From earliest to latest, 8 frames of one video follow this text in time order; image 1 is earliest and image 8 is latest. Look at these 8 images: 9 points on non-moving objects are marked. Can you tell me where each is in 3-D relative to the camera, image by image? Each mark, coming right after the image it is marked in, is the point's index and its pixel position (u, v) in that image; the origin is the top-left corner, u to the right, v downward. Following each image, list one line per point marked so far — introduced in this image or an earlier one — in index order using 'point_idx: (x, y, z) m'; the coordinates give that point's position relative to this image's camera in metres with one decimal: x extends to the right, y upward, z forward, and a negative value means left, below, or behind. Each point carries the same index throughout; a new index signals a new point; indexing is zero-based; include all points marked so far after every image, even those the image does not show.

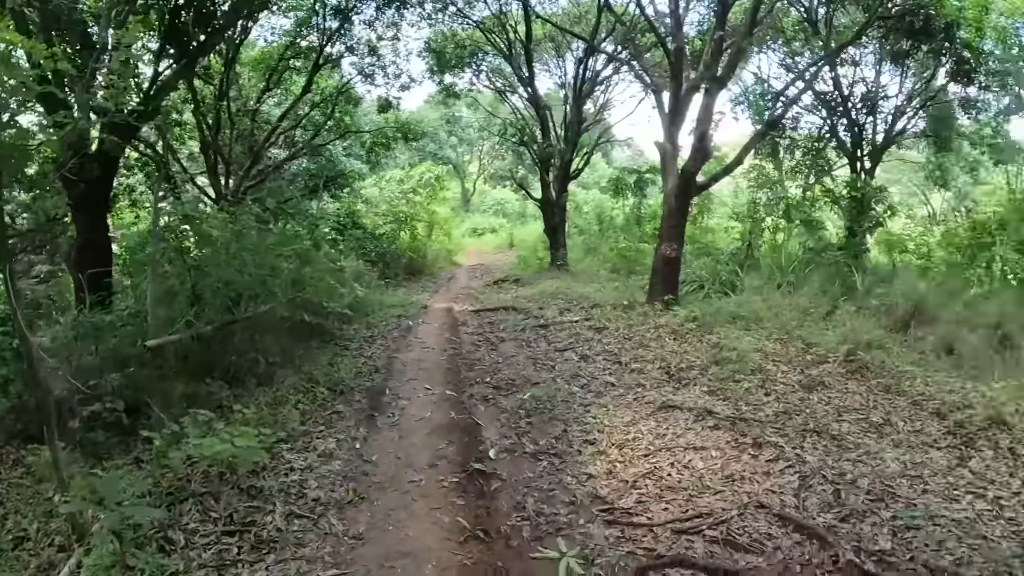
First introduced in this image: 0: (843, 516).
0: (+1.9, -1.4, +4.1) m
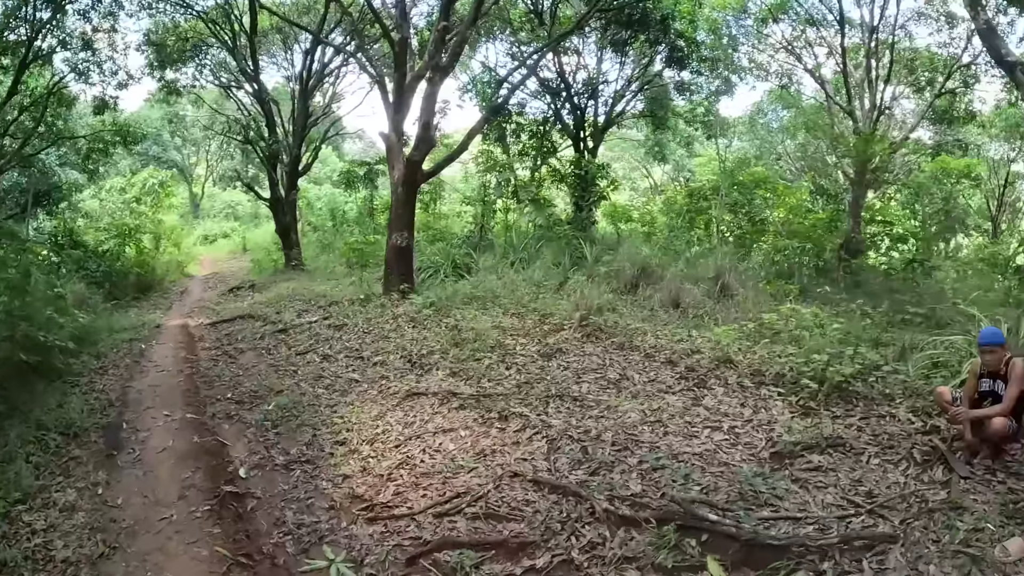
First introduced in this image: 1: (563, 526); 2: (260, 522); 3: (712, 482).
0: (+0.4, -1.2, +4.4) m
1: (+0.2, -1.3, +3.8) m
2: (-1.5, -1.4, +4.1) m
3: (+1.1, -1.2, +4.2) m
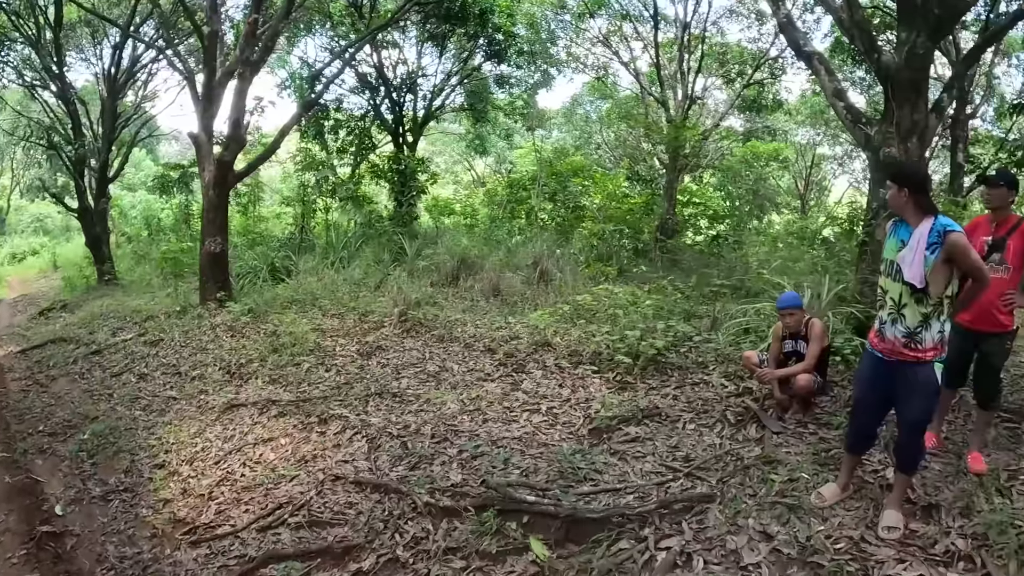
0: (-0.6, -1.2, +4.4) m
1: (-0.7, -1.3, +3.8) m
2: (-2.5, -1.5, +3.7) m
3: (+0.1, -1.1, +4.2) m
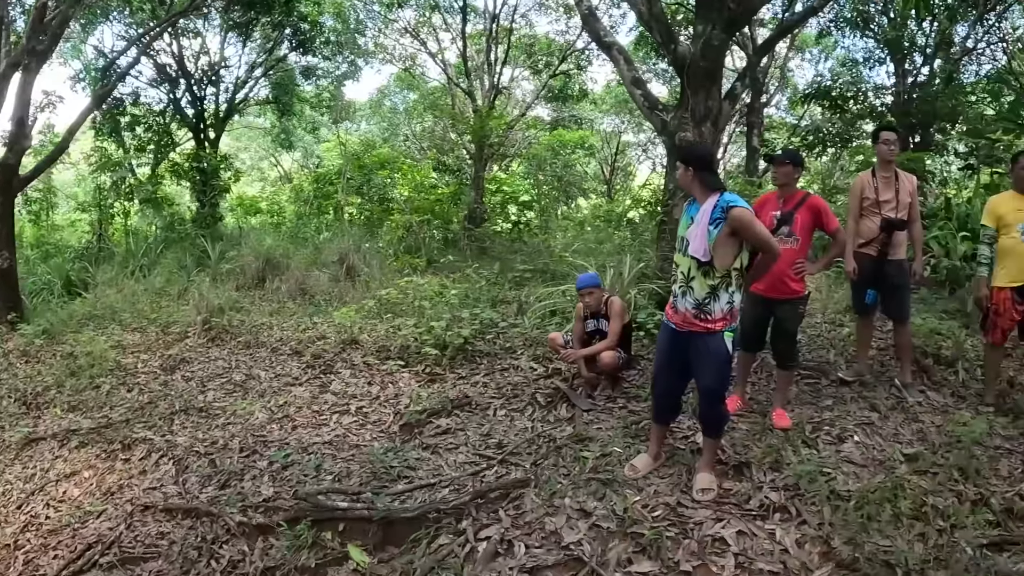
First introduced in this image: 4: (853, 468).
0: (-1.7, -1.2, +3.9) m
1: (-1.7, -1.3, +3.3) m
2: (-3.4, -1.6, +2.9) m
3: (-1.0, -1.0, +3.9) m
4: (+1.7, -0.9, +3.4) m
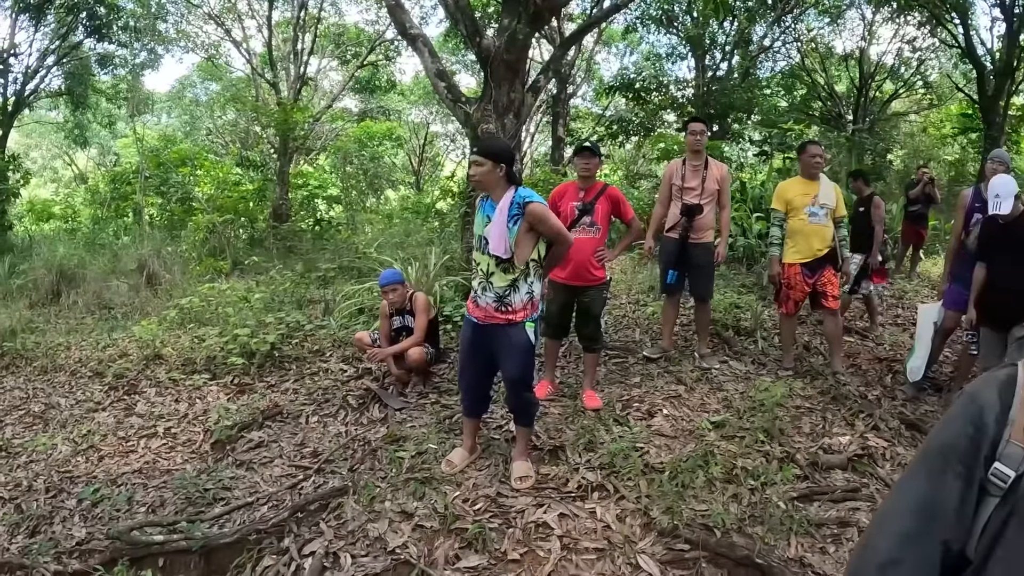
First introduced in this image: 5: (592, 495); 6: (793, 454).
0: (-2.6, -1.3, +3.5) m
1: (-2.4, -1.4, +2.9) m
2: (-4.0, -1.9, +2.2) m
3: (-1.9, -1.1, +3.6) m
4: (+0.8, -0.8, +3.5) m
5: (+0.4, -1.0, +3.2) m
6: (+1.4, -0.8, +3.4) m
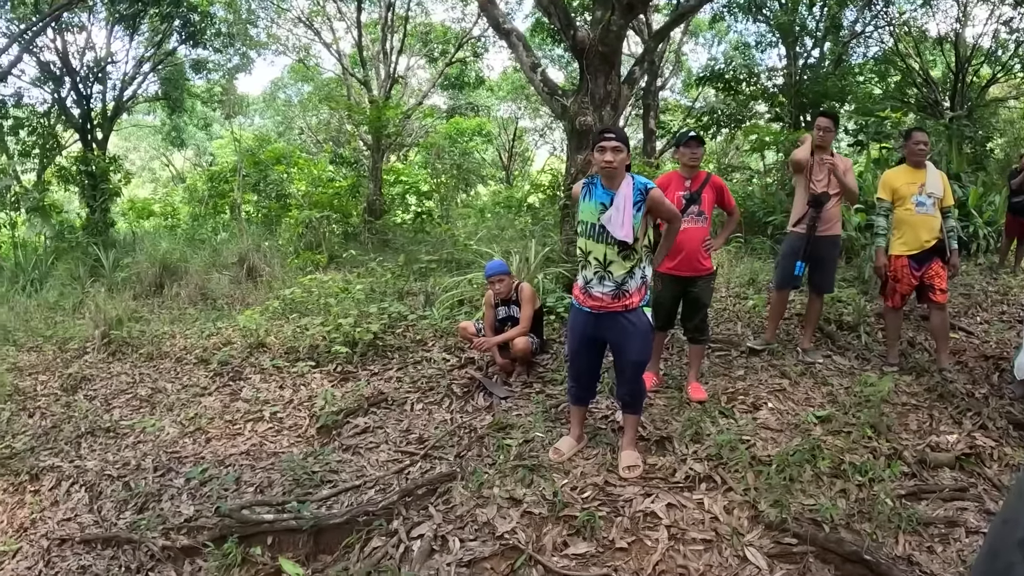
0: (-2.1, -1.2, +3.7) m
1: (-1.9, -1.4, +3.1) m
2: (-3.6, -1.8, +2.6) m
3: (-1.4, -1.1, +3.7) m
4: (+1.3, -0.8, +3.5) m
5: (+0.9, -0.9, +3.1) m
6: (+1.9, -0.8, +3.3) m
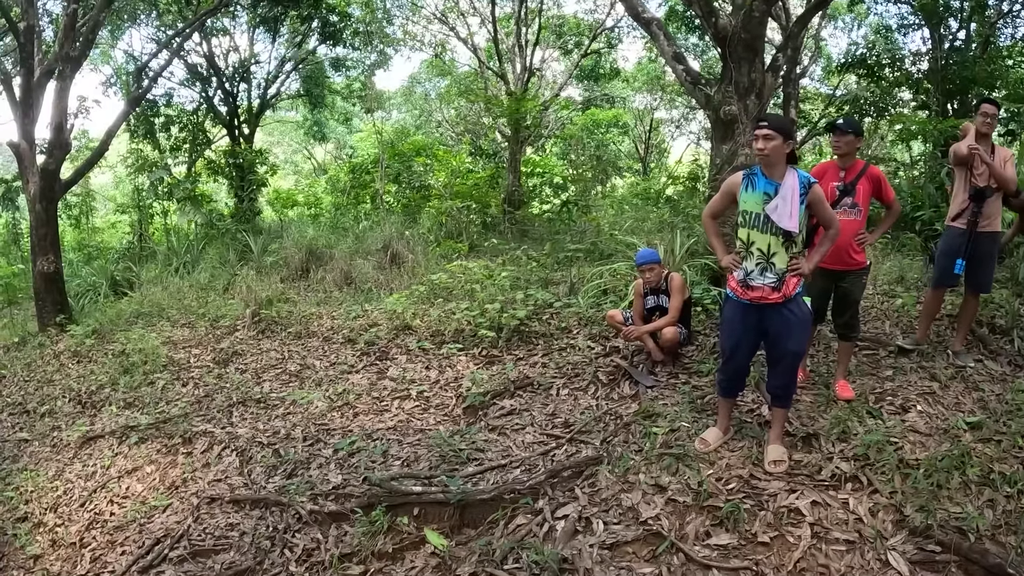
0: (-1.3, -1.2, +4.1) m
1: (-1.3, -1.3, +3.5) m
2: (-3.0, -1.7, +3.2) m
3: (-0.6, -1.0, +4.1) m
4: (+2.1, -0.8, +3.5) m
5: (+1.6, -1.0, +3.2) m
6: (+2.6, -0.9, +3.3) m
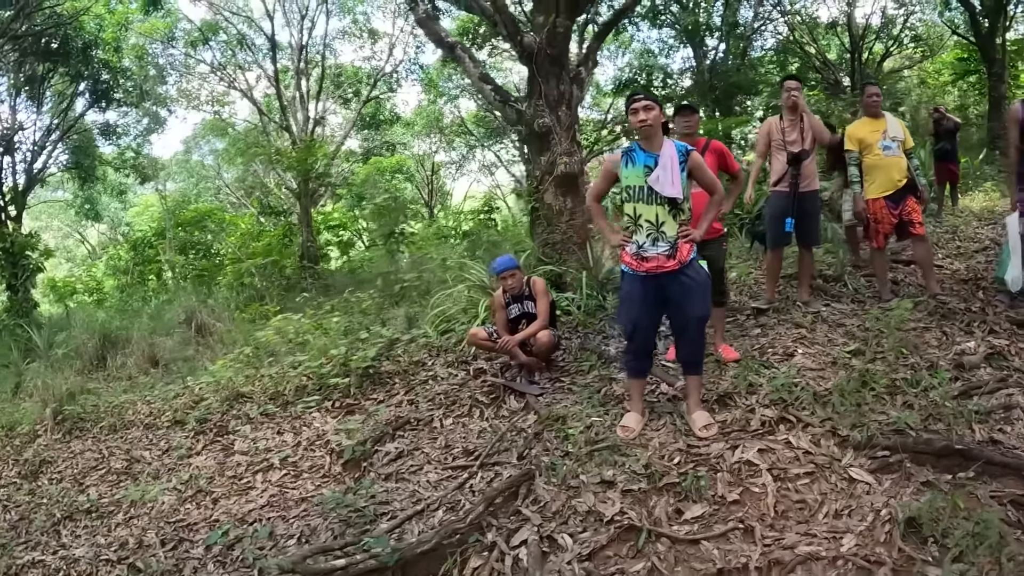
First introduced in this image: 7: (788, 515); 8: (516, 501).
0: (-1.6, -1.4, +3.2) m
1: (-1.4, -1.5, +2.6) m
2: (-2.8, -2.1, +1.7) m
3: (-0.9, -1.1, +3.4) m
4: (+1.7, -0.4, +3.6) m
5: (+1.3, -0.6, +3.2) m
6: (+2.3, -0.4, +3.6) m
7: (+1.2, -1.0, +2.9) m
8: (+0.1, -0.9, +3.1) m
